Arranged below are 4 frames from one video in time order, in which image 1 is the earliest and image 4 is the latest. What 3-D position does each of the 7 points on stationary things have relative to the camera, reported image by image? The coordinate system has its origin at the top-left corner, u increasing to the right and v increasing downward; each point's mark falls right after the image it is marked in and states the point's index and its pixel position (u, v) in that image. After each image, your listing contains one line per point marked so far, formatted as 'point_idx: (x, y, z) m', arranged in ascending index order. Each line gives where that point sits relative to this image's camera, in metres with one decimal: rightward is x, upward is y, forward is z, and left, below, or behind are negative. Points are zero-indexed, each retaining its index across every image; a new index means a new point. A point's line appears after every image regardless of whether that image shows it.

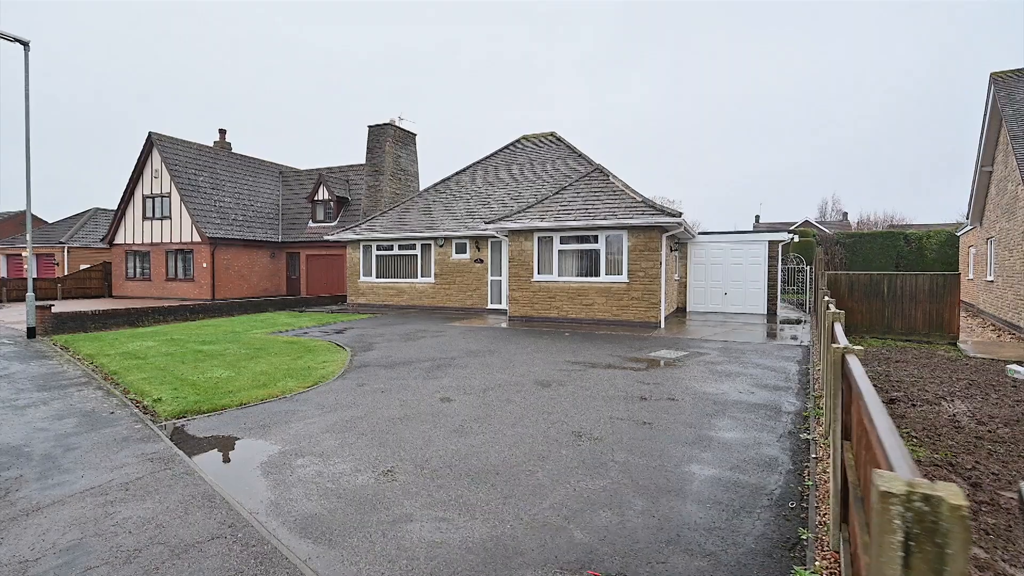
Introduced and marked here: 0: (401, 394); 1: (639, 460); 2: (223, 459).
0: (-1.4, -1.4, +7.0) m
1: (+1.1, -1.5, +4.8) m
2: (-2.9, -1.5, +5.2) m
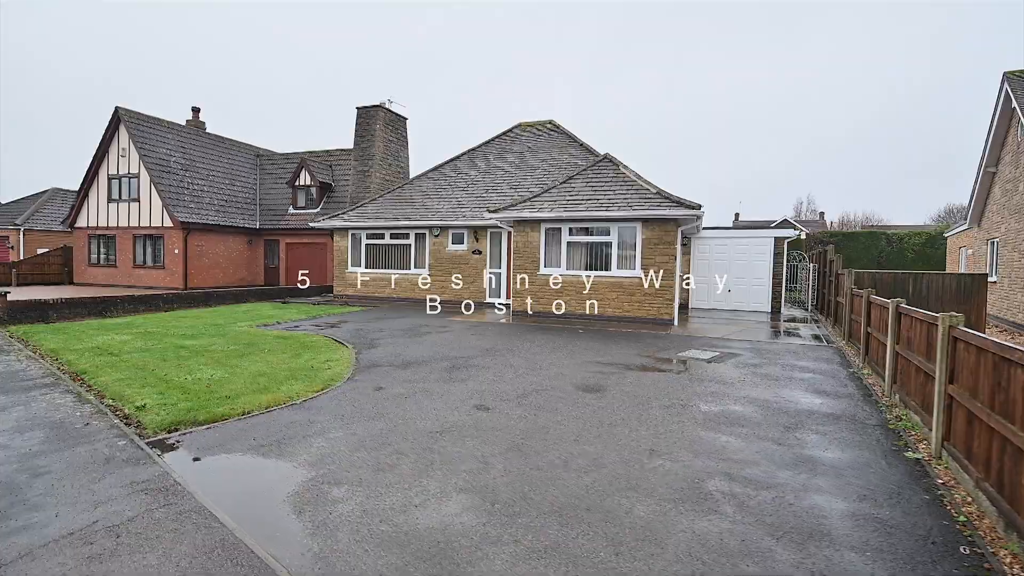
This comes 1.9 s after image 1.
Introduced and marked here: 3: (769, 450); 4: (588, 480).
0: (-0.9, -1.3, +6.1) m
1: (+1.7, -1.5, +4.0) m
2: (-2.4, -1.4, +4.2) m
3: (+2.3, -1.4, +4.8) m
4: (+0.6, -1.4, +4.1) m
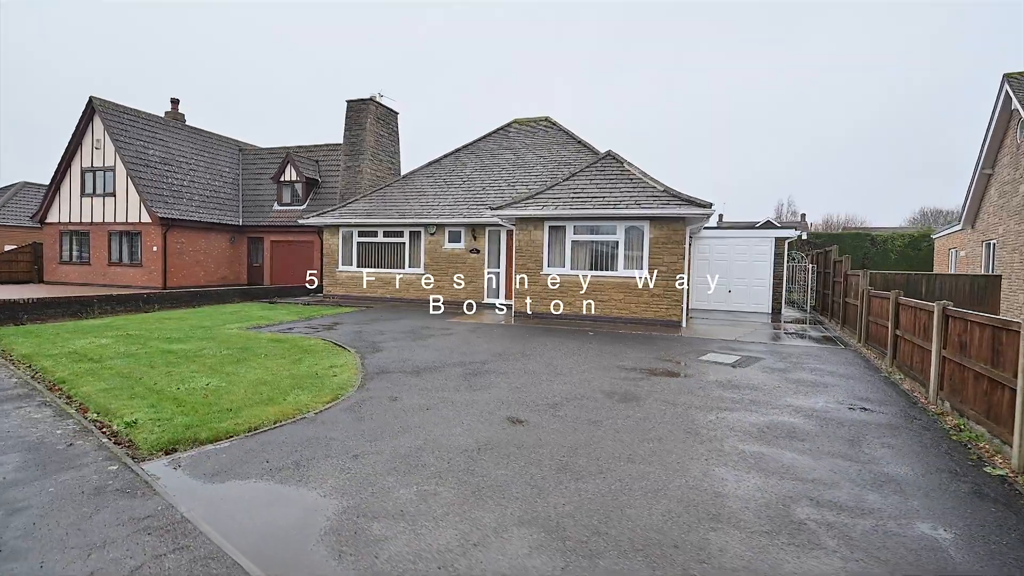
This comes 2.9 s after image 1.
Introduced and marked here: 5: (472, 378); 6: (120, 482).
0: (-0.6, -1.3, +5.6) m
1: (+2.2, -1.5, +3.5) m
2: (-1.9, -1.4, +3.6) m
3: (+2.7, -1.5, +4.4) m
4: (+1.0, -1.4, +3.6) m
5: (-0.5, -1.2, +7.0) m
6: (-2.7, -1.3, +3.7) m
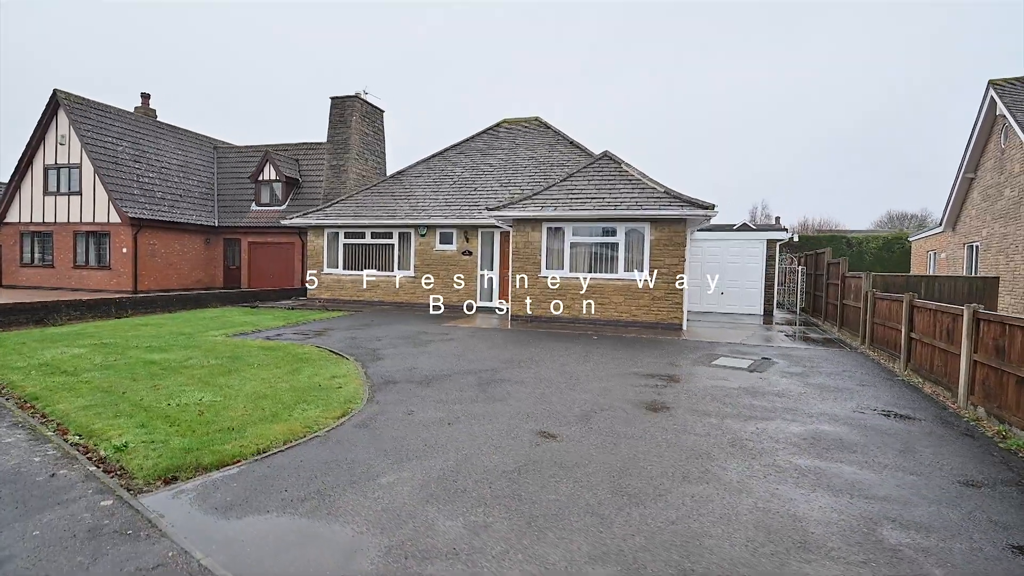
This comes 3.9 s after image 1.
0: (-0.3, -1.3, +5.1) m
1: (+2.5, -1.5, +3.2) m
2: (-1.6, -1.4, +3.1) m
3: (+3.0, -1.5, +4.1) m
4: (+1.4, -1.5, +3.2) m
5: (-0.3, -1.2, +6.6) m
6: (-2.3, -1.4, +3.2) m
